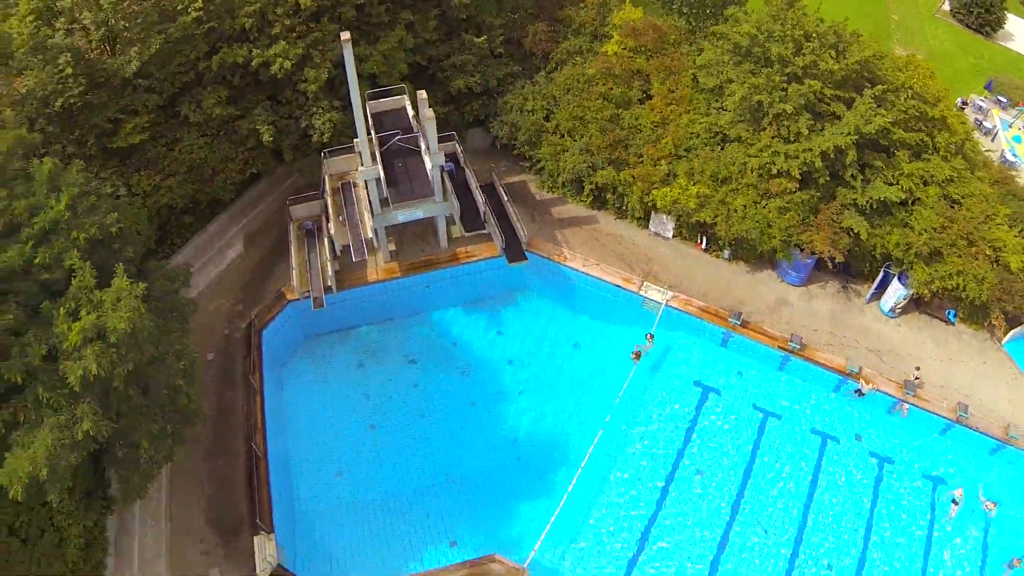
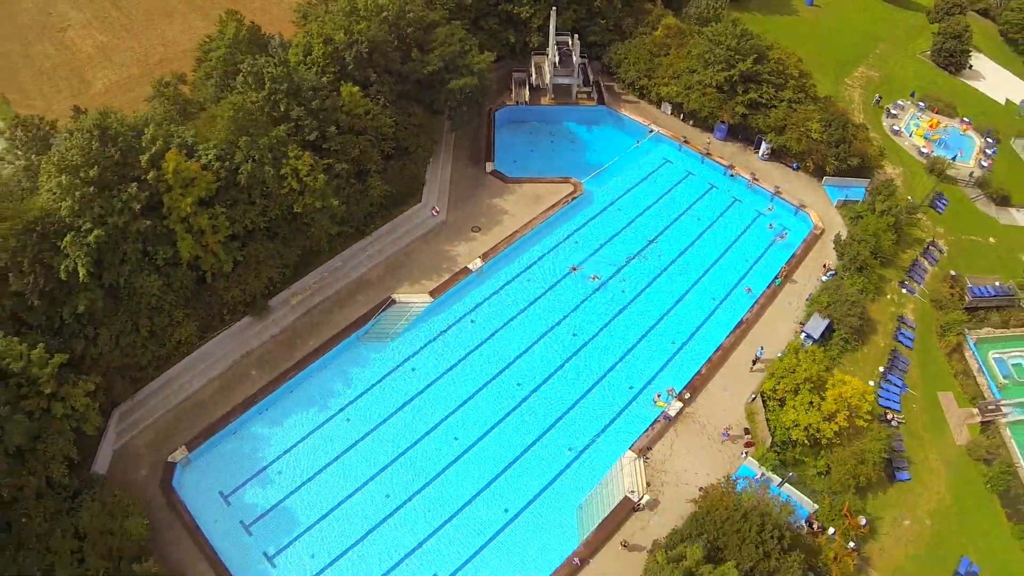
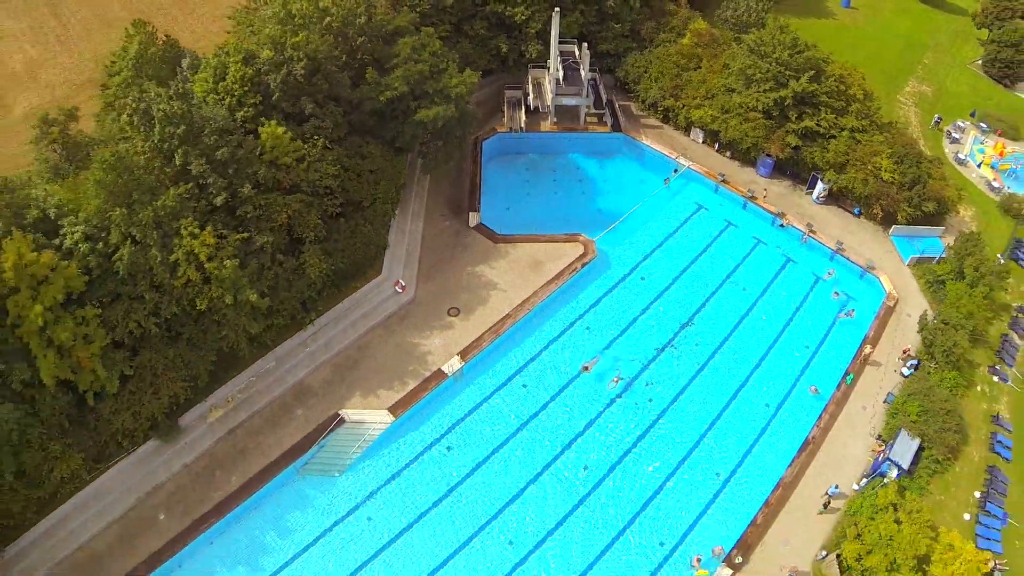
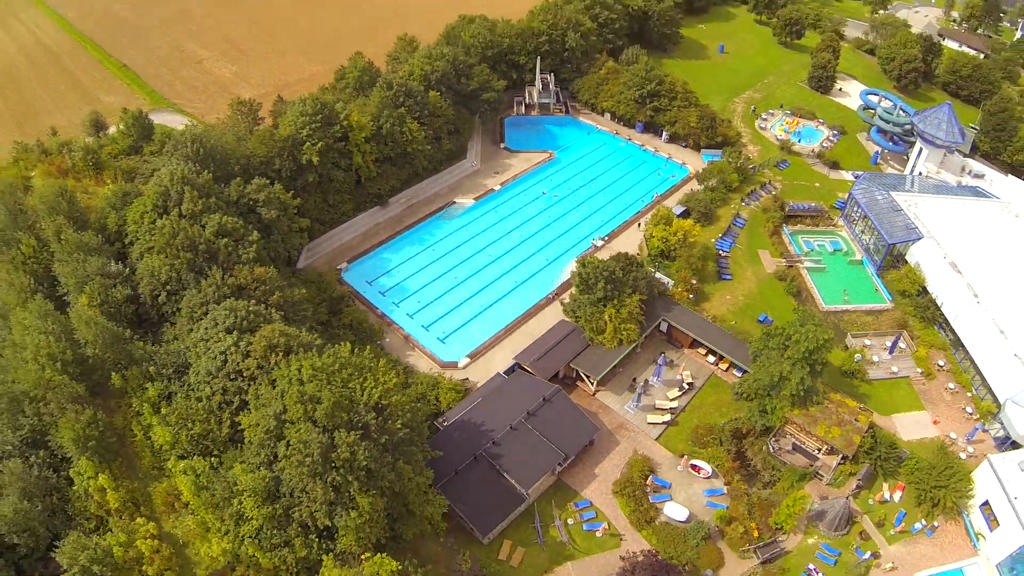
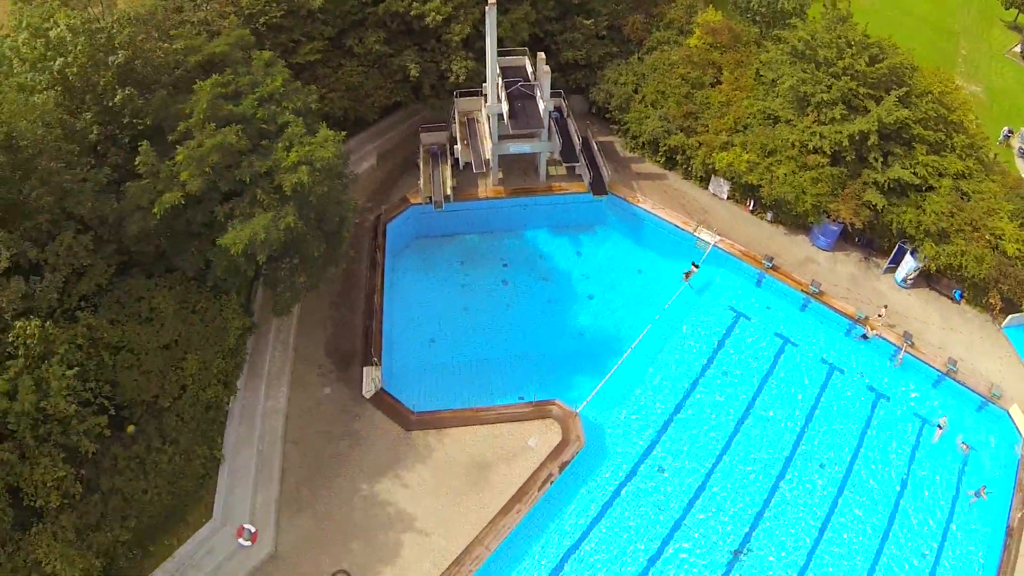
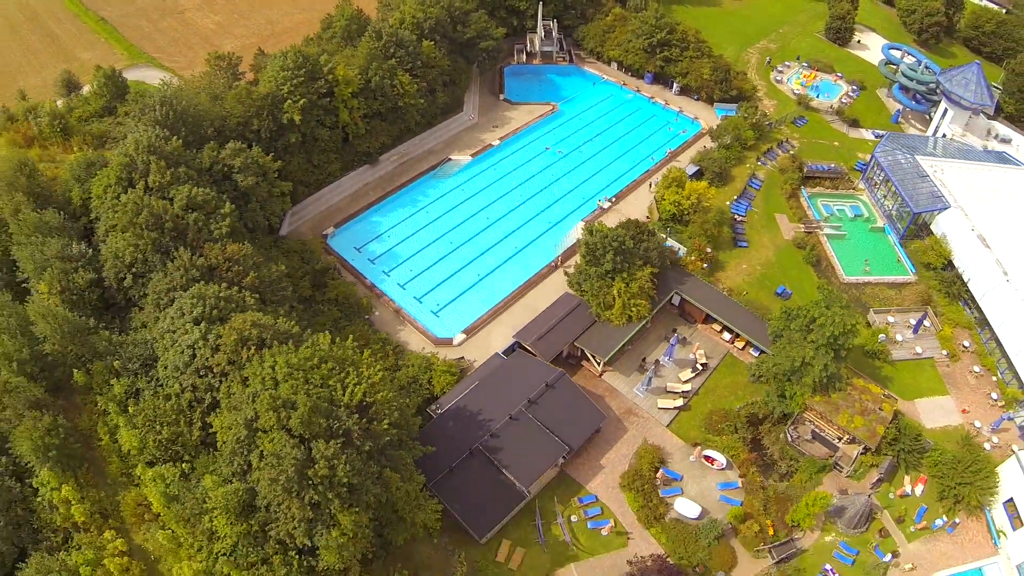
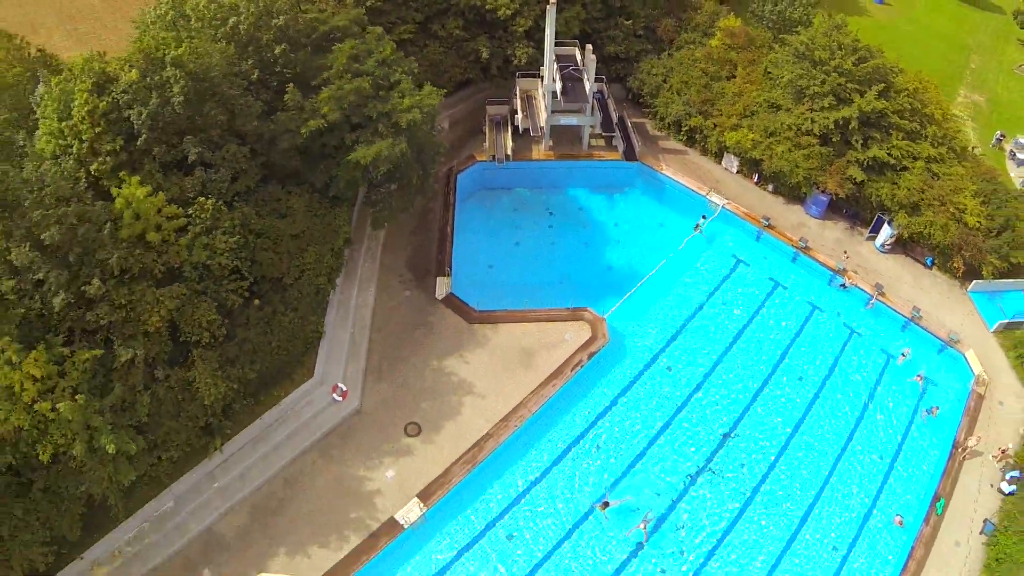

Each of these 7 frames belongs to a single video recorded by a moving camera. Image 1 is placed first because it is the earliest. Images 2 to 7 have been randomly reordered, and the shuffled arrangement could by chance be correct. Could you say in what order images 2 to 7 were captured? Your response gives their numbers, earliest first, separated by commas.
5, 7, 3, 2, 6, 4
